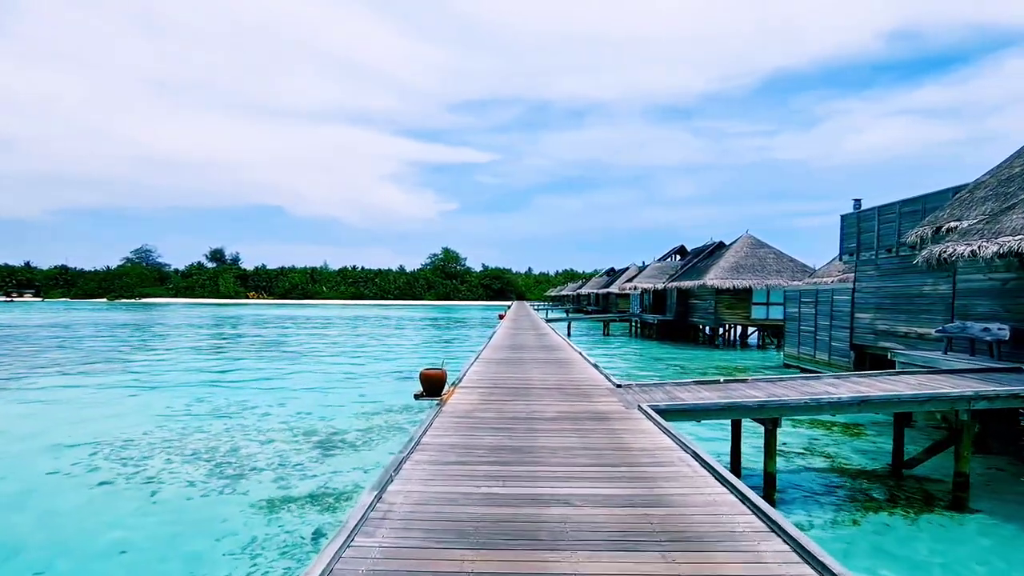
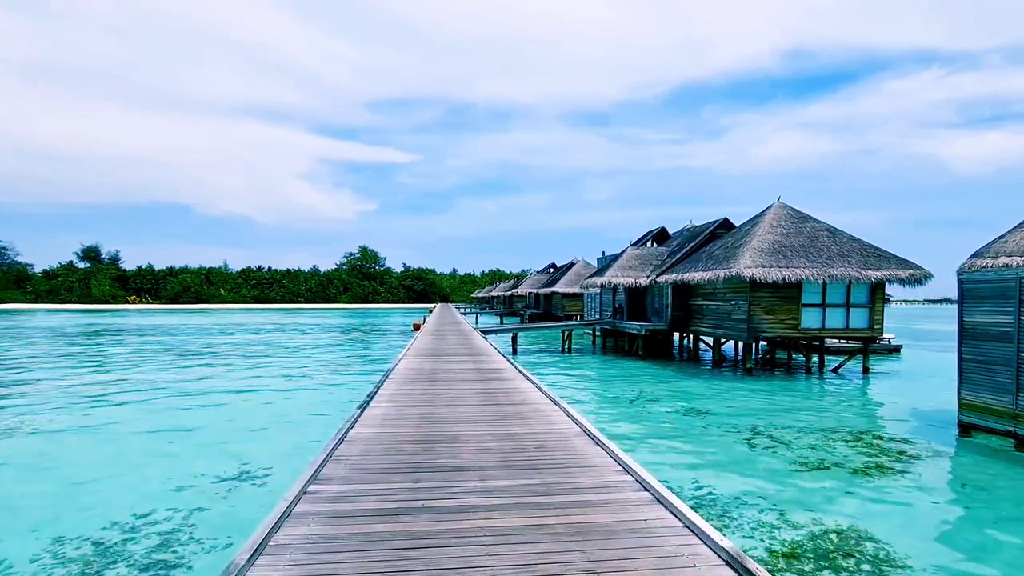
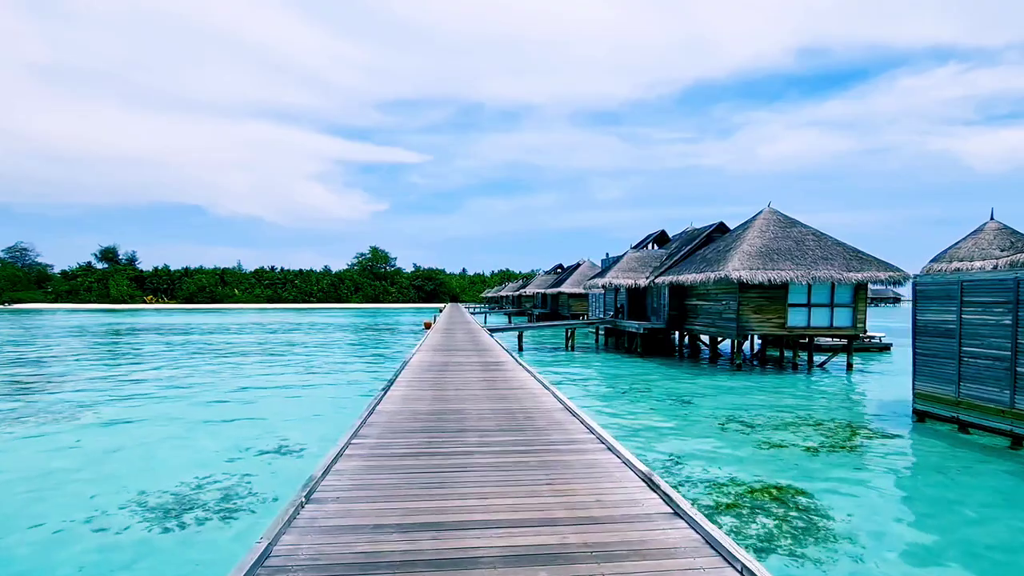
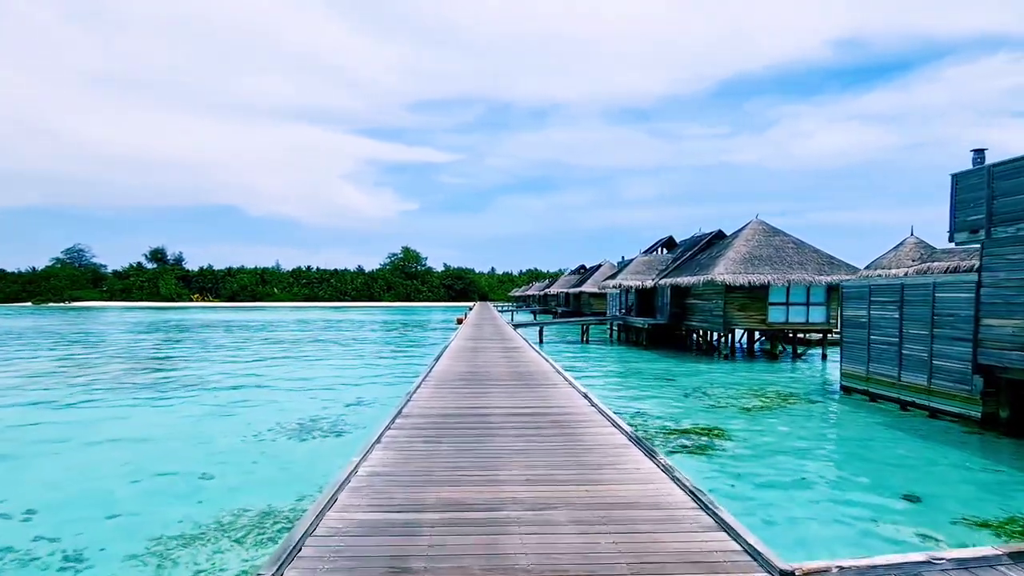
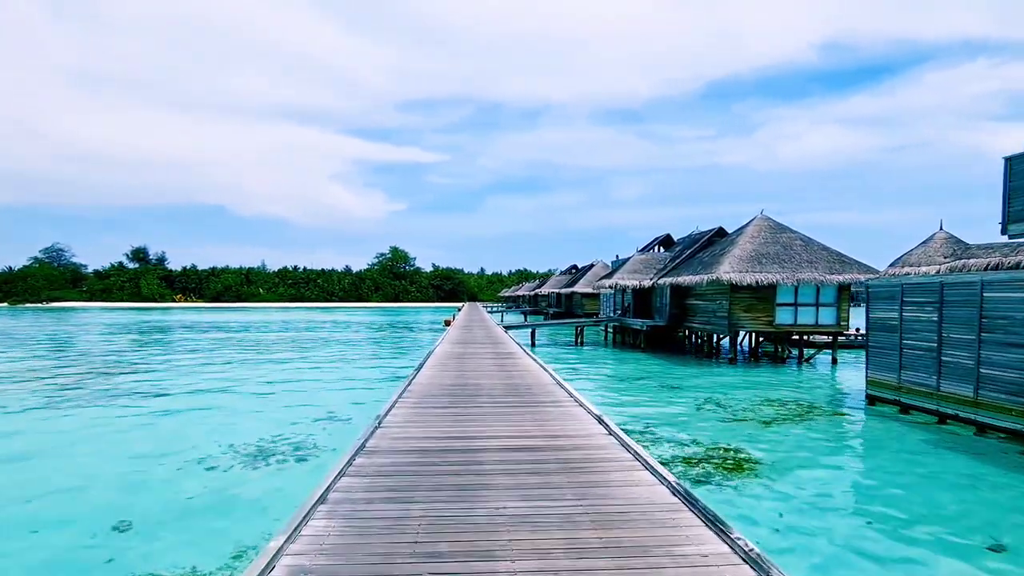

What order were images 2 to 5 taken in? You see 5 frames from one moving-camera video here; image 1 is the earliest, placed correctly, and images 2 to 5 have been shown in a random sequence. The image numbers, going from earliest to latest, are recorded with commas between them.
4, 5, 3, 2
